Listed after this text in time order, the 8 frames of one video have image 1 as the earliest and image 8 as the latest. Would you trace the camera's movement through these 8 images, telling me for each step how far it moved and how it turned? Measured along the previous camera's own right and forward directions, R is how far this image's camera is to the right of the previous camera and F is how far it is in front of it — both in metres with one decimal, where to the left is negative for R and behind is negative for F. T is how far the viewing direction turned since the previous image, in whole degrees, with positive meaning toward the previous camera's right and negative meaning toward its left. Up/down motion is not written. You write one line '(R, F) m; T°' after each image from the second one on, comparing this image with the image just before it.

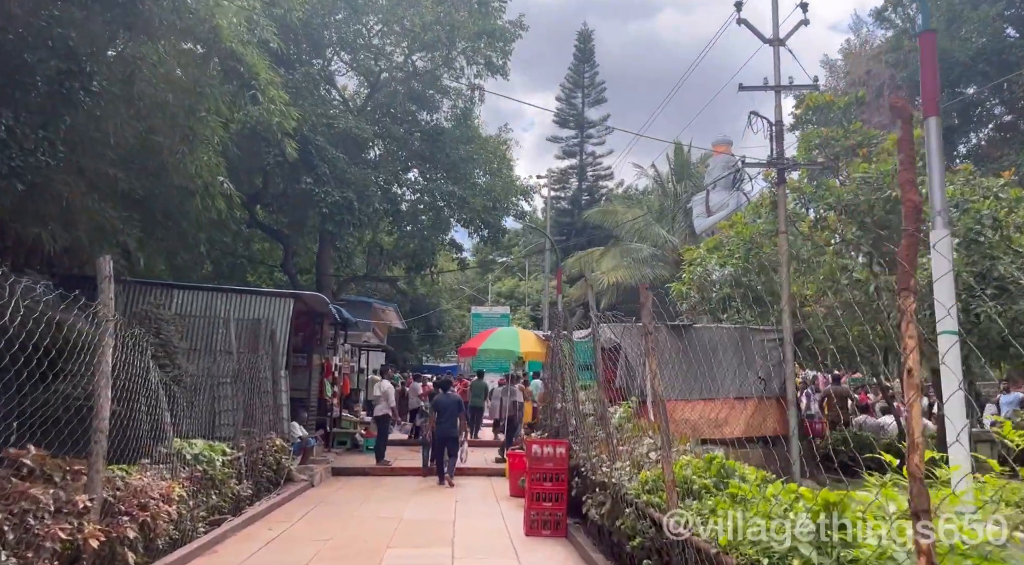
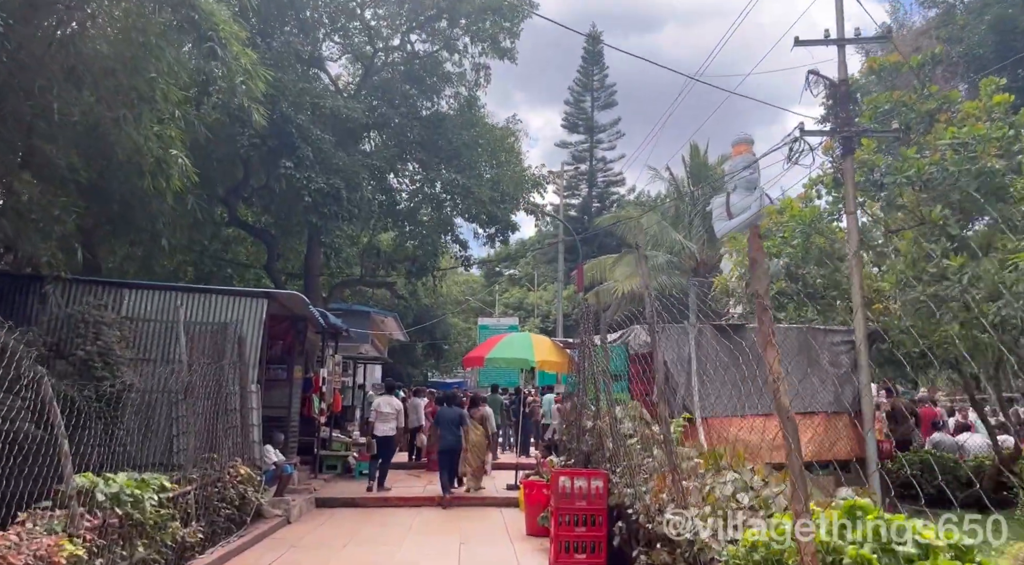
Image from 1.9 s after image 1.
(-0.1, +1.7) m; 0°
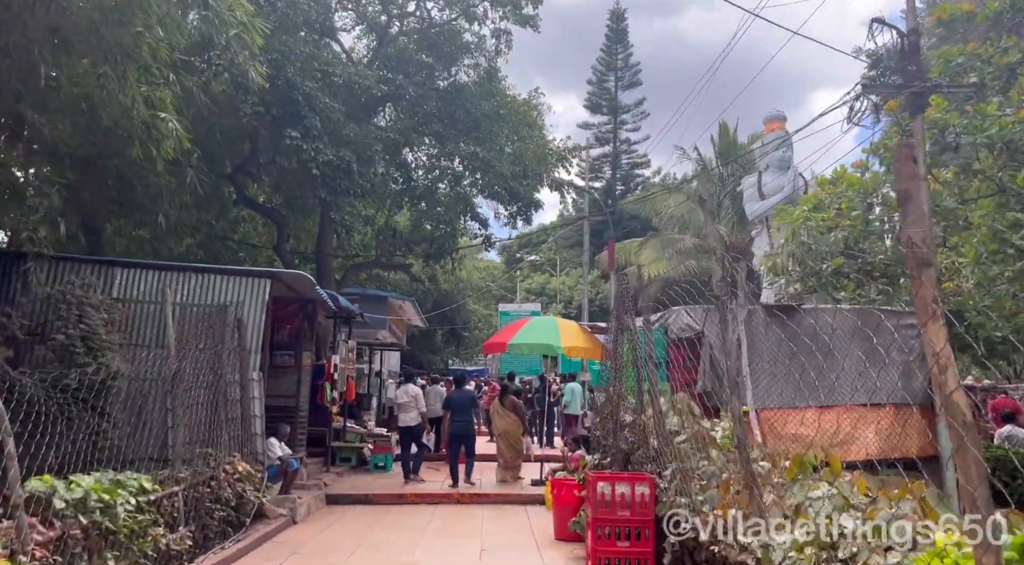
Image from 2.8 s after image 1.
(0.0, +0.8) m; -2°
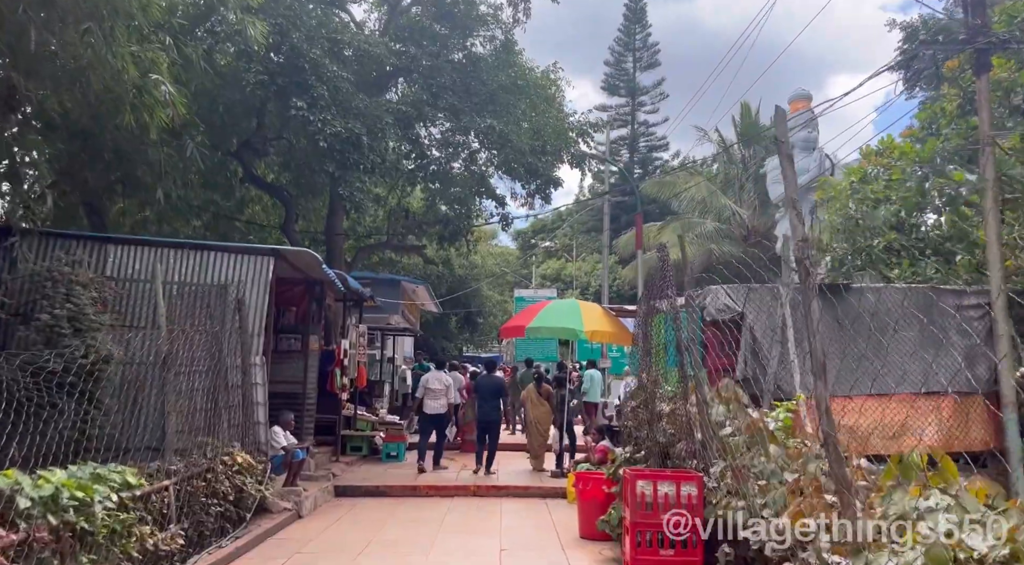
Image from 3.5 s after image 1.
(-0.1, +0.6) m; -1°
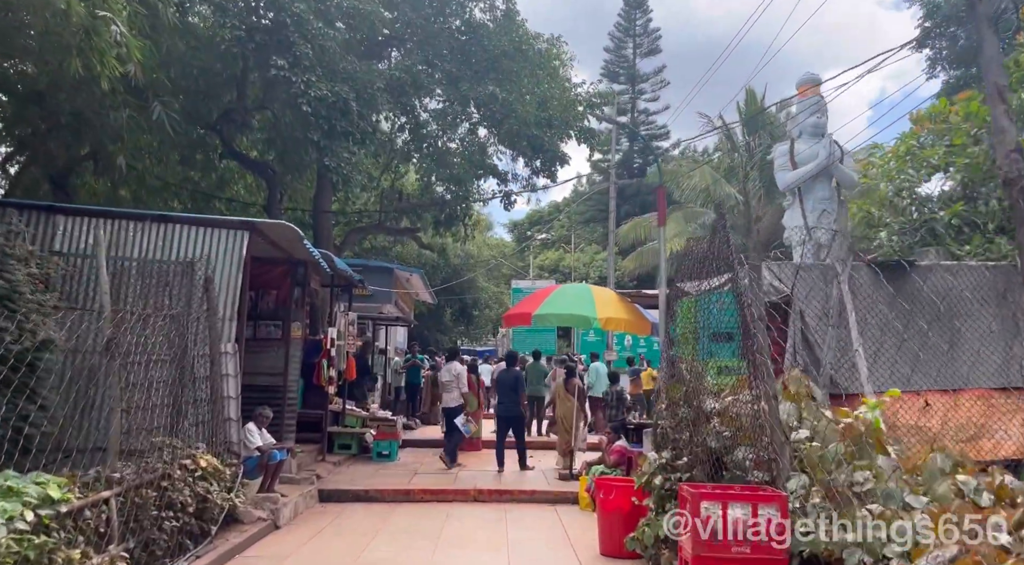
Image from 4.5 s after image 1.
(-0.1, +0.9) m; 0°
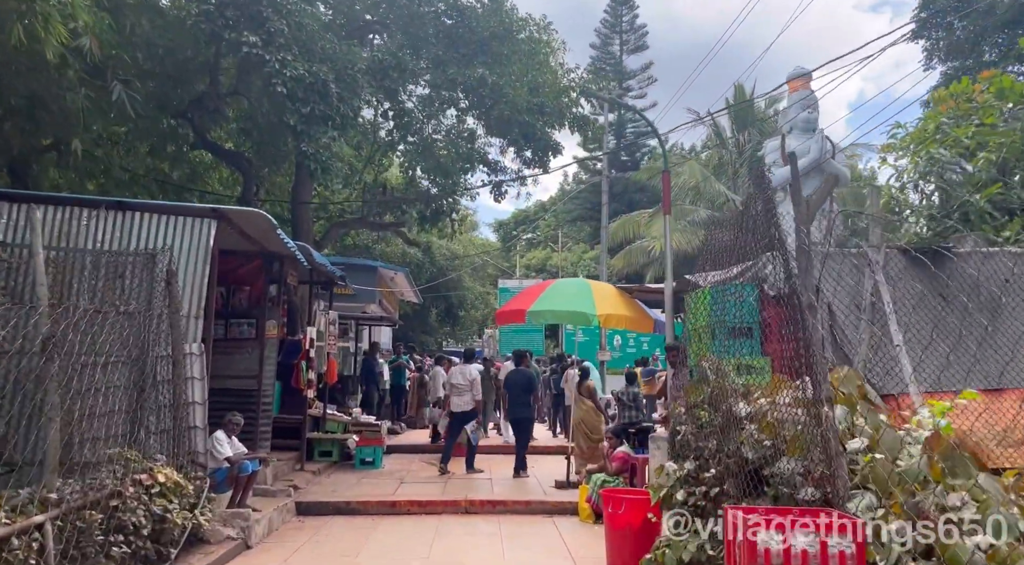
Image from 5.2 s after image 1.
(-0.1, +0.6) m; +1°
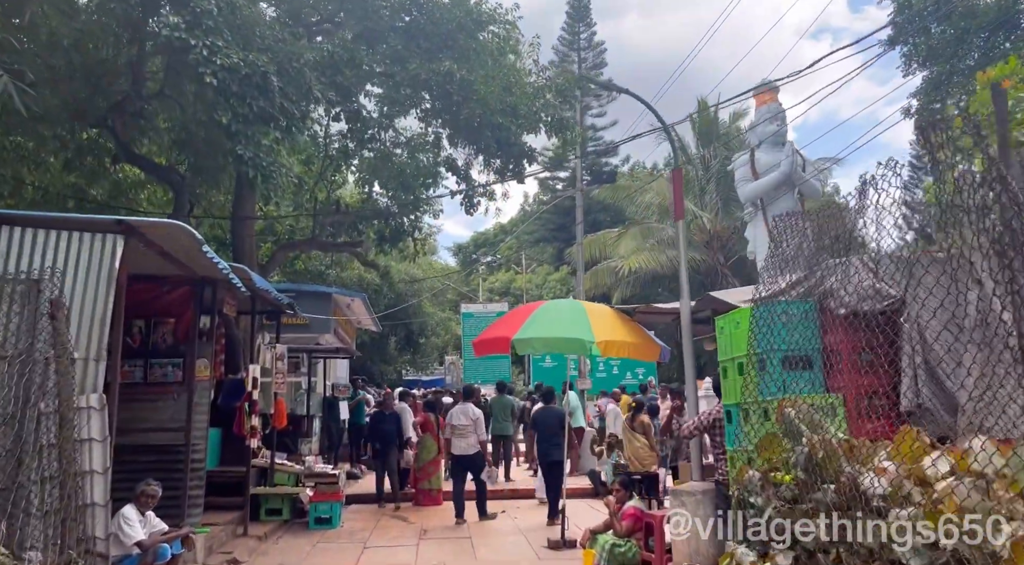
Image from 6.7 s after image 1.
(-0.2, +1.2) m; +3°
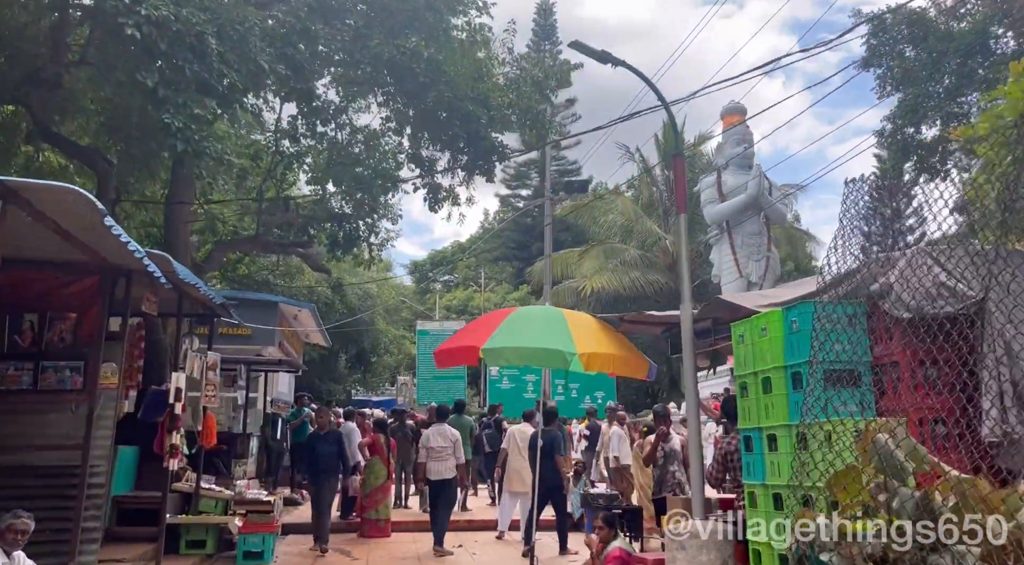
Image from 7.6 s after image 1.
(-0.1, +0.9) m; +3°
